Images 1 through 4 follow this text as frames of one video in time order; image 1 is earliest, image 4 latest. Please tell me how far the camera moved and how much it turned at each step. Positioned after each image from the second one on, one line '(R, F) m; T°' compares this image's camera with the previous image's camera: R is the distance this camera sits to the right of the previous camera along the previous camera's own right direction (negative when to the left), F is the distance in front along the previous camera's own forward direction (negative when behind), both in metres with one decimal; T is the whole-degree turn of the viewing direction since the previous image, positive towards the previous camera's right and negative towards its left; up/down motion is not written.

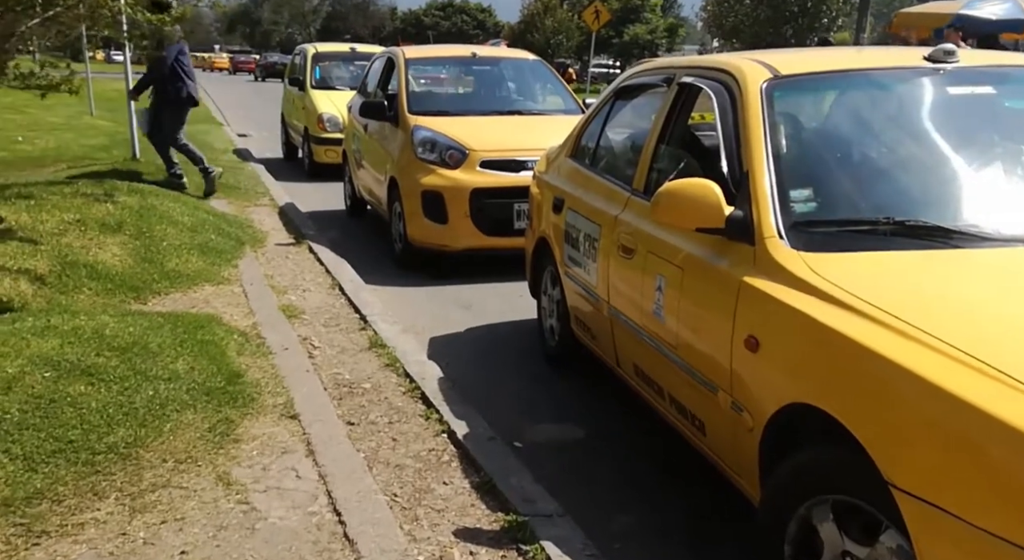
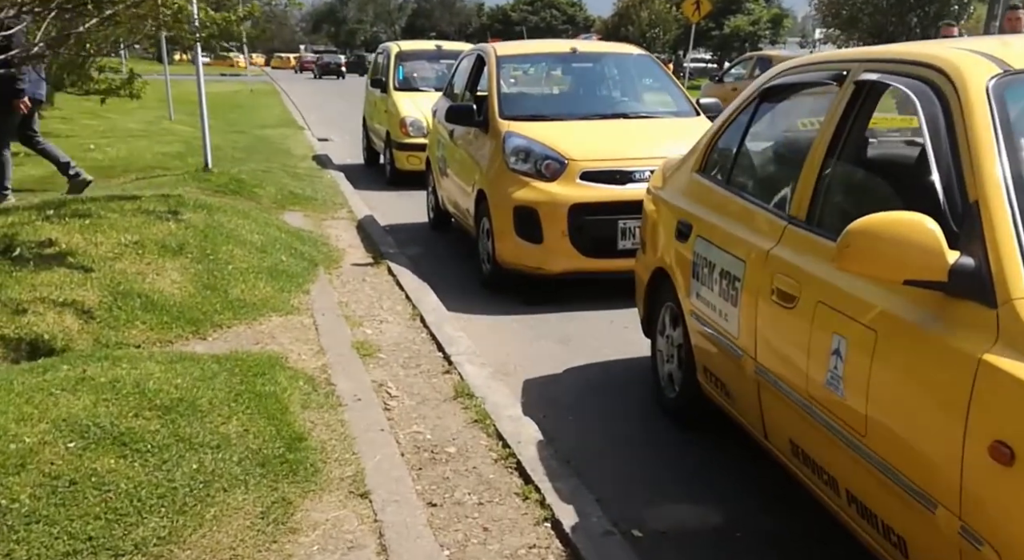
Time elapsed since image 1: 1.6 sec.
(-0.1, +0.9) m; -4°
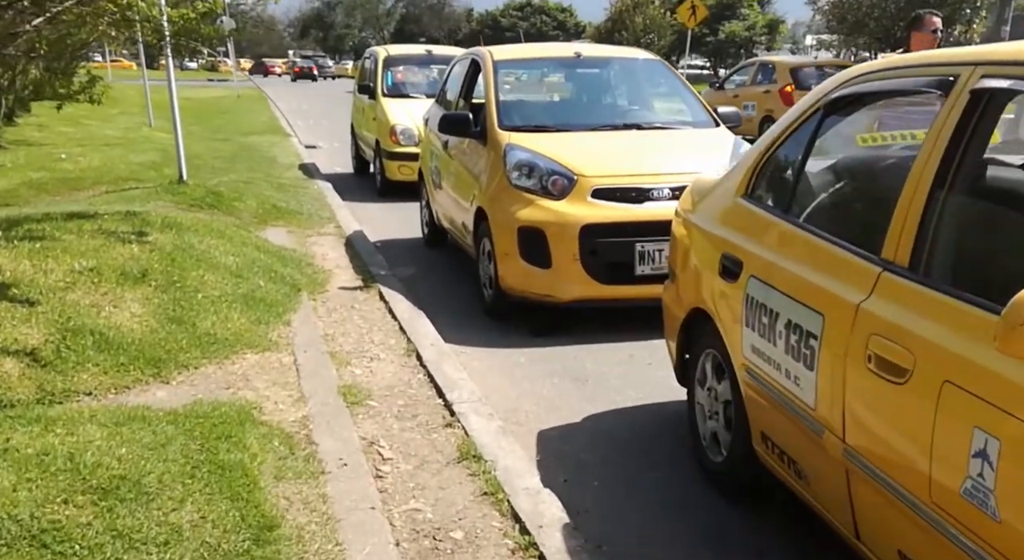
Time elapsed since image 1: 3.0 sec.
(-0.1, +0.8) m; +1°
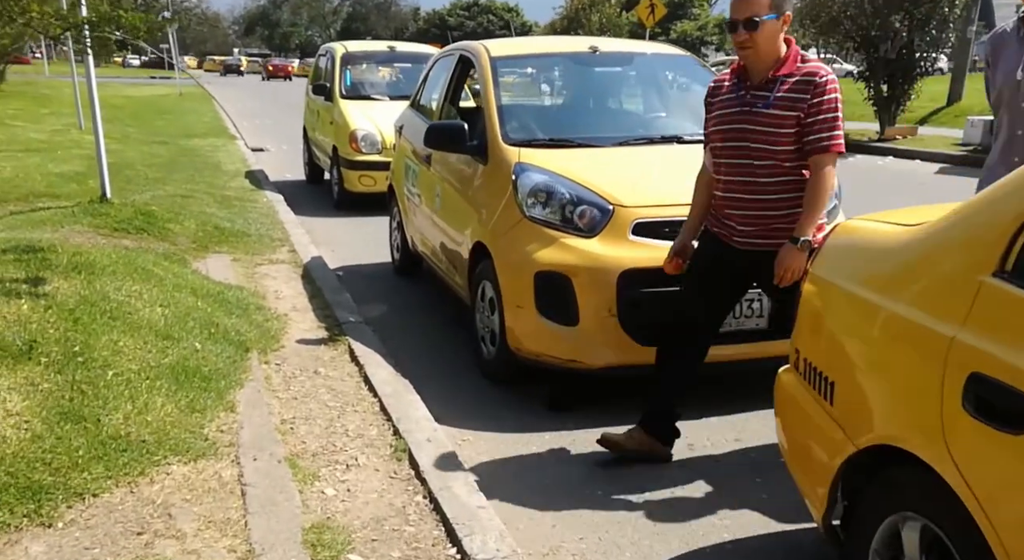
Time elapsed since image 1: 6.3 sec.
(-0.3, +1.6) m; +2°
